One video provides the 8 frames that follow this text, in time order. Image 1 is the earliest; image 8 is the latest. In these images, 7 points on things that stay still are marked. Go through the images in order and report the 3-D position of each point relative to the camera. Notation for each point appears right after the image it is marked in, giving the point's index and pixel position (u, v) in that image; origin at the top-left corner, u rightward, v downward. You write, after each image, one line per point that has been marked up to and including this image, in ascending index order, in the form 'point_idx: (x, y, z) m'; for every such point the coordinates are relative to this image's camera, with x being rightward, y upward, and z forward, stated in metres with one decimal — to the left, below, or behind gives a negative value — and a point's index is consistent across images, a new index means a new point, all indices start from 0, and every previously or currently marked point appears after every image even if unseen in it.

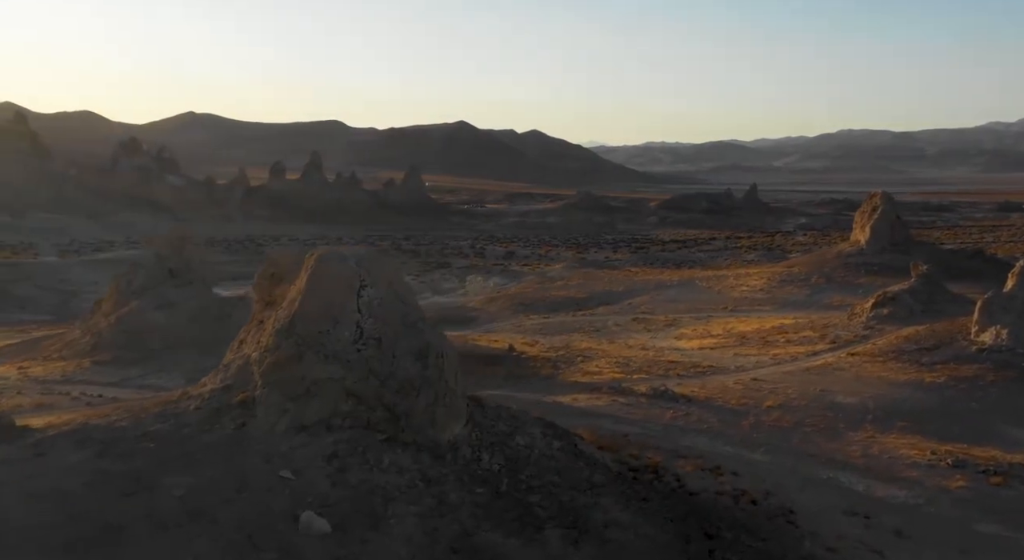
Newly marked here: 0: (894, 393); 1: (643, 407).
0: (+6.1, -1.8, +14.5) m
1: (+1.8, -1.8, +12.6) m
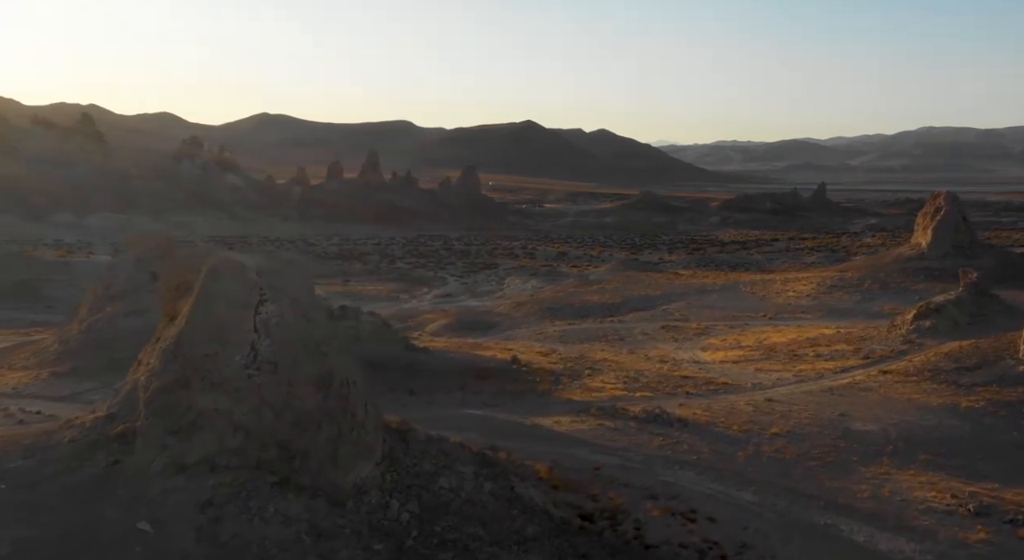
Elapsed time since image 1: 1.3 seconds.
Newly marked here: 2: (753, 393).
0: (+5.8, -2.0, +13.0) m
1: (+1.5, -1.9, +11.4) m
2: (+4.0, -1.9, +14.9) m
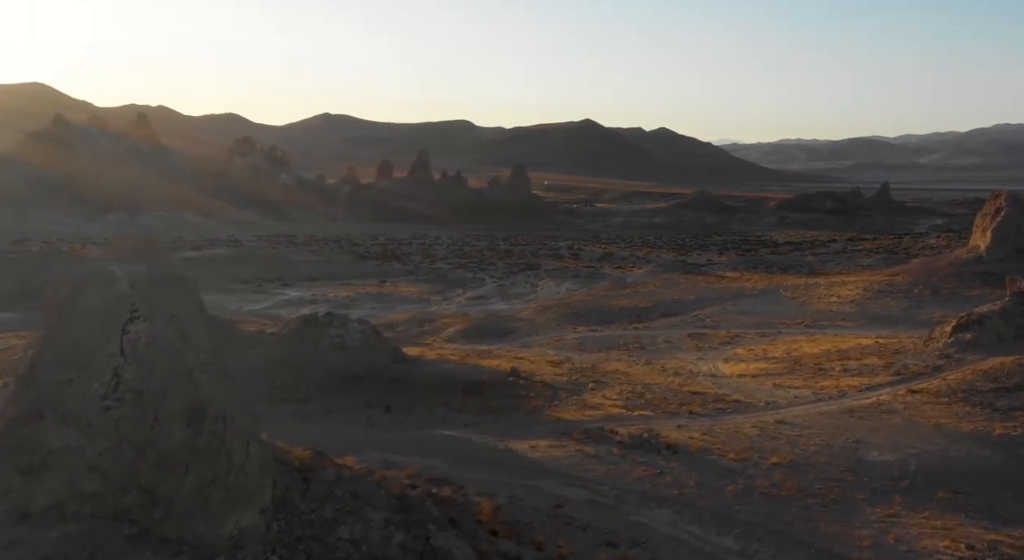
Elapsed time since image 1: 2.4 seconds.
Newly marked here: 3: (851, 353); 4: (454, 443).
0: (+5.6, -2.2, +11.6) m
1: (+1.1, -2.1, +10.3) m
2: (+3.8, -2.0, +13.7) m
3: (+7.4, -1.6, +19.8) m
4: (-0.7, -2.0, +10.9) m
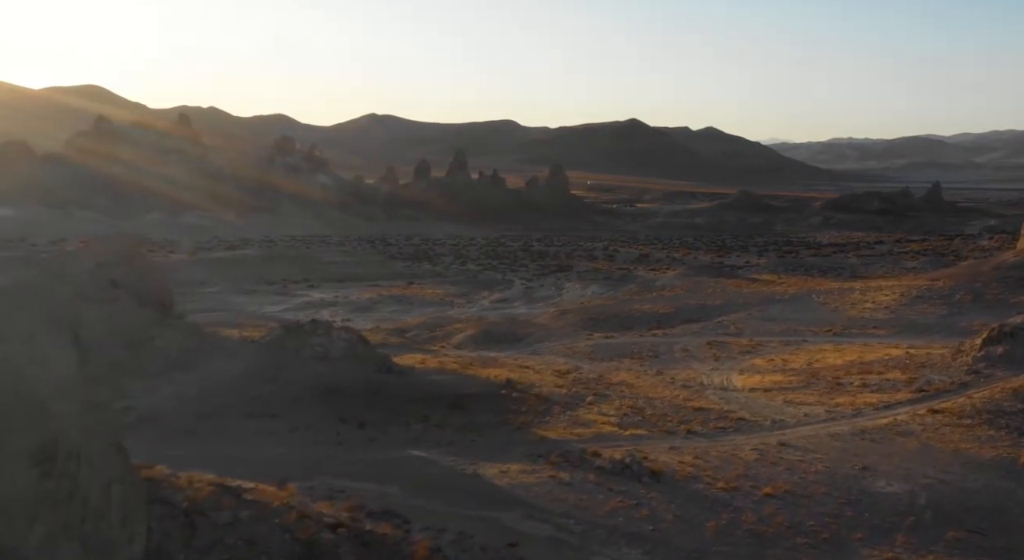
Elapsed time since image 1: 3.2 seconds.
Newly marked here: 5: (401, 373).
0: (+5.3, -2.3, +10.6) m
1: (+0.7, -2.2, +9.4) m
2: (+3.6, -2.2, +12.7) m
3: (+7.4, -1.8, +18.7) m
4: (-1.0, -2.1, +10.1) m
5: (-1.8, -1.5, +14.8) m
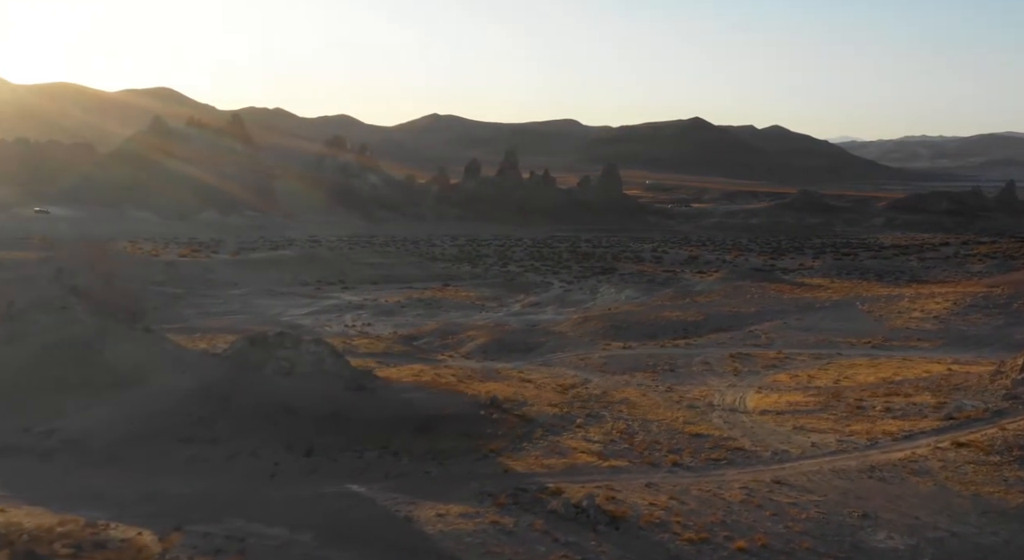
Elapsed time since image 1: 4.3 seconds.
0: (+4.7, -2.5, +9.1) m
1: (+0.1, -2.4, +8.2) m
2: (+3.1, -2.4, +11.3) m
3: (+7.4, -2.0, +17.1) m
4: (-1.6, -2.2, +9.0) m
5: (-2.1, -1.7, +13.8) m
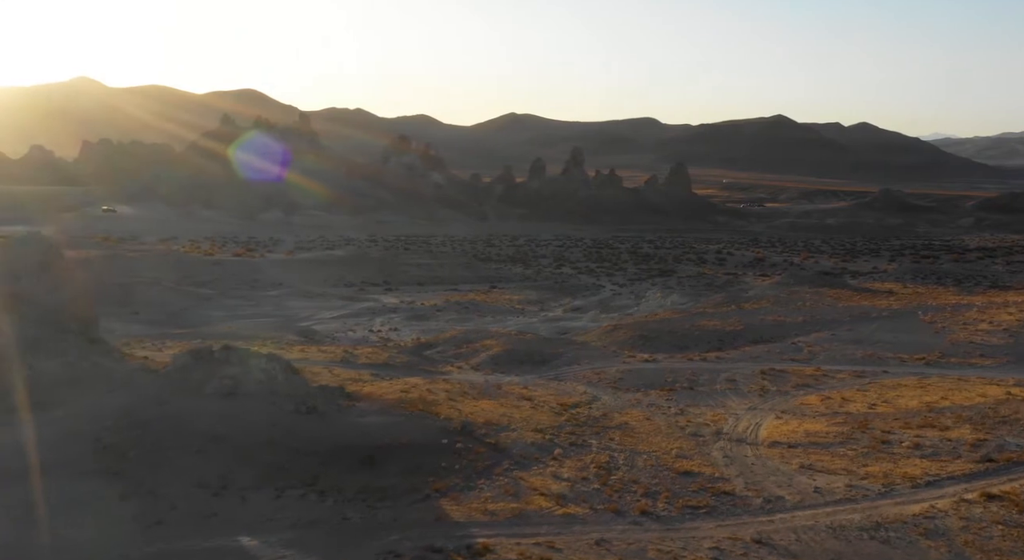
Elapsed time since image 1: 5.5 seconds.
0: (+3.9, -2.7, +7.3) m
1: (-0.8, -2.5, +6.8) m
2: (+2.5, -2.6, +9.6) m
3: (+7.1, -2.2, +15.0) m
4: (-2.4, -2.4, +7.7) m
5: (-2.5, -1.8, +12.5) m
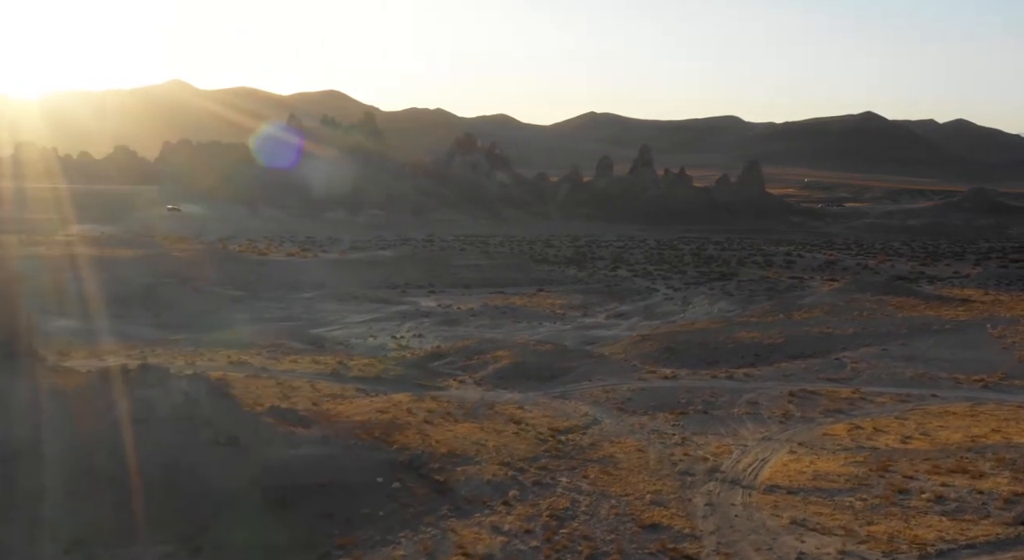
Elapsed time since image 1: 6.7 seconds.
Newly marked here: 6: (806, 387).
0: (+2.8, -3.0, +5.4) m
1: (-1.9, -2.7, +5.3) m
2: (+1.6, -2.8, +7.8) m
3: (+6.7, -2.5, +12.8) m
4: (-3.4, -2.6, +6.3) m
5: (-3.1, -2.0, +11.1) m
6: (+6.4, -2.3, +19.6) m
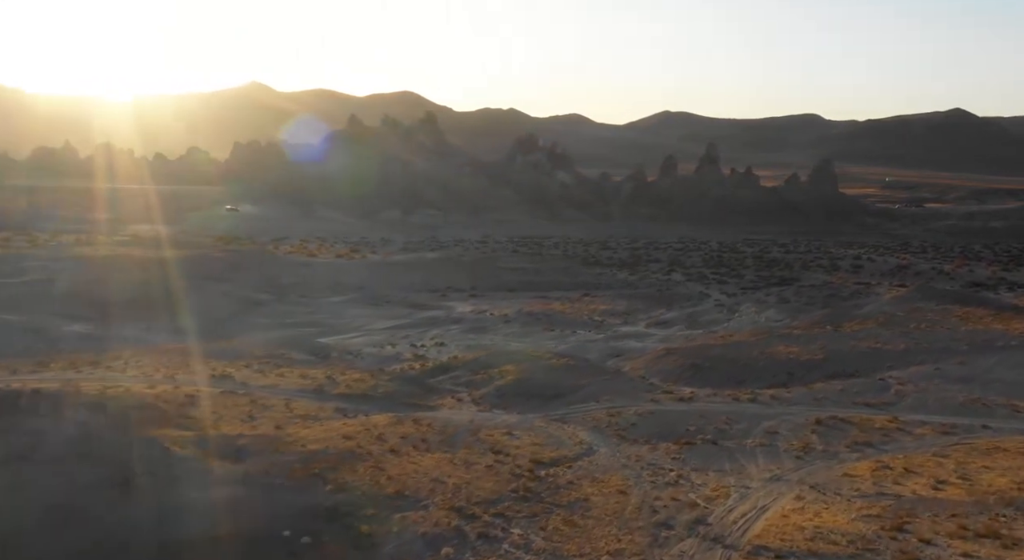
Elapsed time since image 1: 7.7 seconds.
0: (+1.7, -3.2, +3.7) m
1: (-3.0, -2.9, +3.9) m
2: (+0.7, -3.0, +6.2) m
3: (+6.1, -2.7, +10.8) m
4: (-4.4, -2.8, +5.1) m
5: (-3.8, -2.2, +9.8) m
6: (+6.3, -2.6, +17.5) m
